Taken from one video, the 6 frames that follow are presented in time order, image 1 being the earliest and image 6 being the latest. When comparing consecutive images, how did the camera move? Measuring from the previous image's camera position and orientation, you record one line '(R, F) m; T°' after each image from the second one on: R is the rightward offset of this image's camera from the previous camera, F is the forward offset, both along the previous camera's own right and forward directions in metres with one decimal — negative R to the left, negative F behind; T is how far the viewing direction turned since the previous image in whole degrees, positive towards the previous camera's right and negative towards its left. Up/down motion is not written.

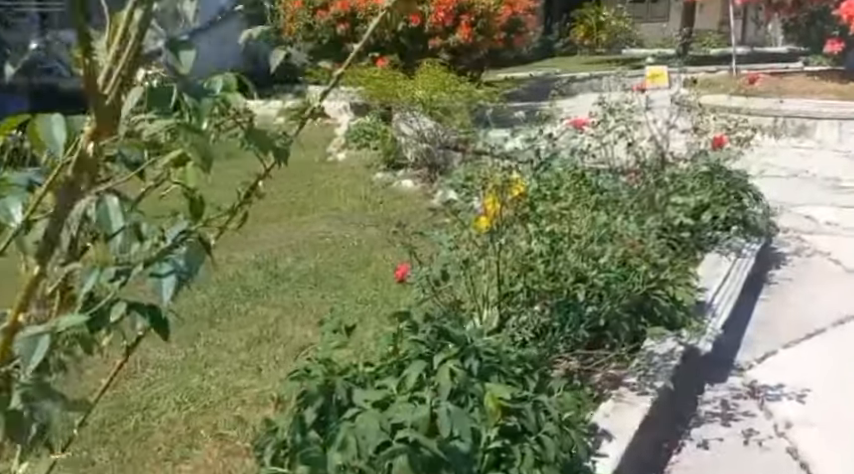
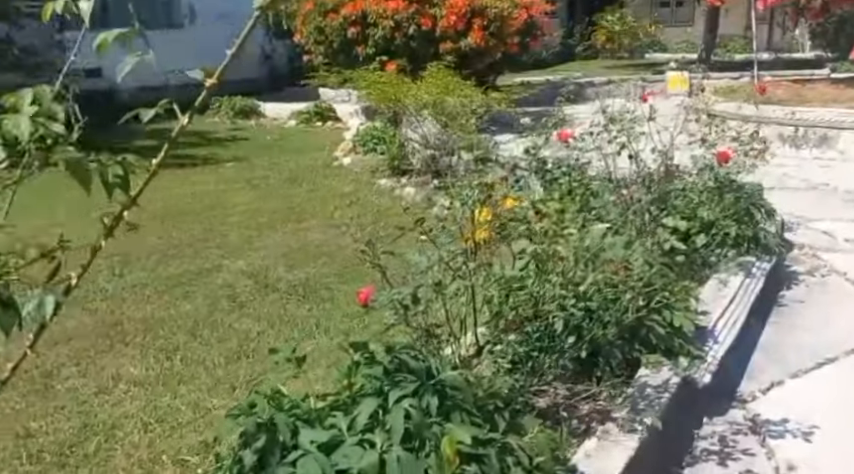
(+0.1, +0.2) m; -1°
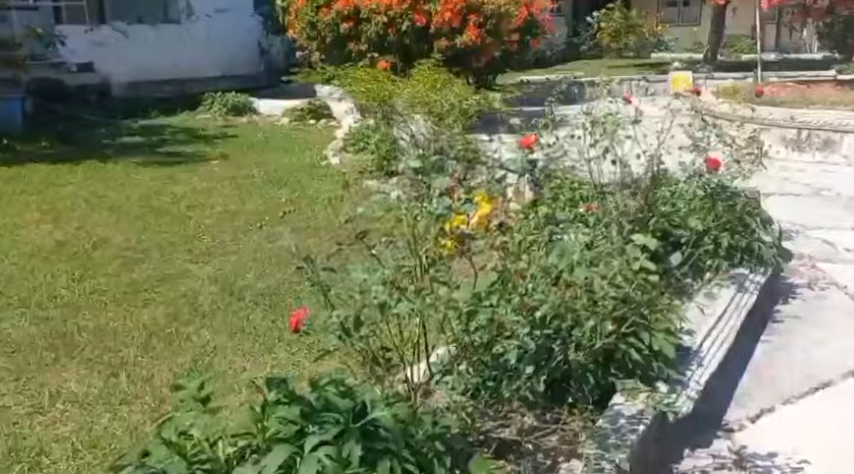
(+0.2, +0.3) m; 0°
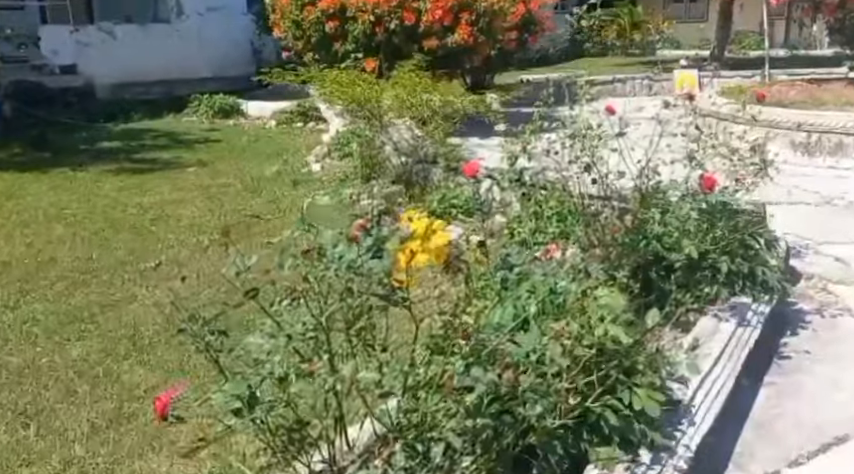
(+0.2, +0.5) m; -1°
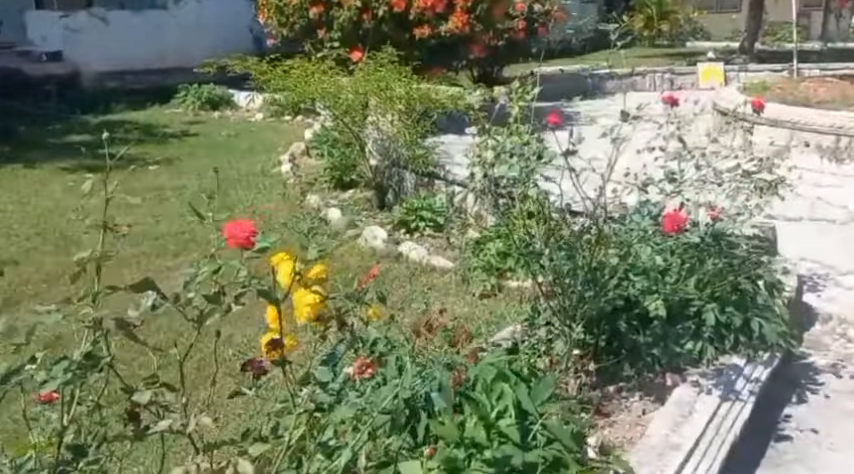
(+0.4, +0.8) m; -2°
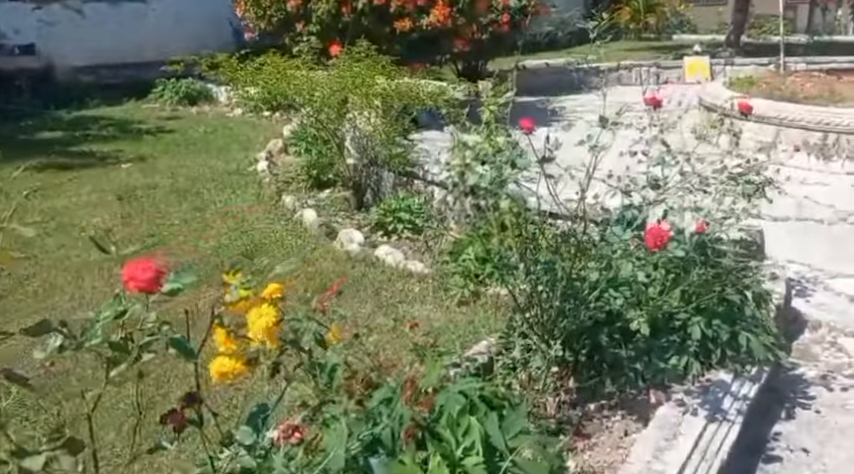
(+0.1, +0.2) m; +1°
